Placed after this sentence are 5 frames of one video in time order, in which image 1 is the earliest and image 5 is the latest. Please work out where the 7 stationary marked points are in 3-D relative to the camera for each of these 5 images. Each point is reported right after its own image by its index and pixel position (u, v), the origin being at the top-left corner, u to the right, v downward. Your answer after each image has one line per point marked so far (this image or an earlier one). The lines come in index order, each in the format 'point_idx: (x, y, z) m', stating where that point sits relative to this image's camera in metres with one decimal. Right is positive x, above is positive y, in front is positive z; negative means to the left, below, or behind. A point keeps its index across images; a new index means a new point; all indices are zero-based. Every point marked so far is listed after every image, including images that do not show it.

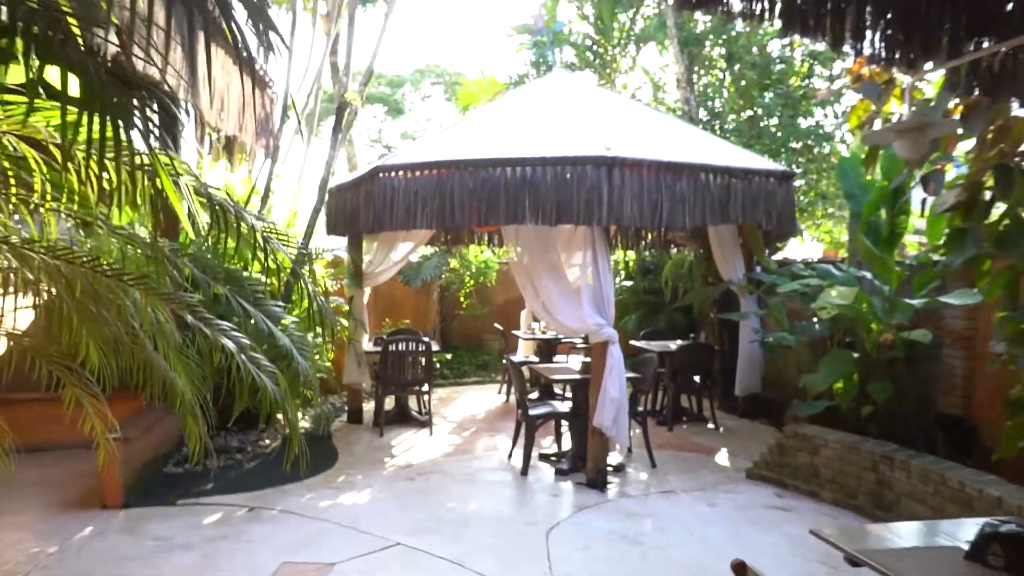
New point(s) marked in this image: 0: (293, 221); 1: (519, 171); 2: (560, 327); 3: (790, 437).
0: (-2.2, +0.6, +6.8) m
1: (+0.1, +0.9, +5.0) m
2: (+0.4, -0.3, +5.2) m
3: (+2.1, -1.1, +5.0) m
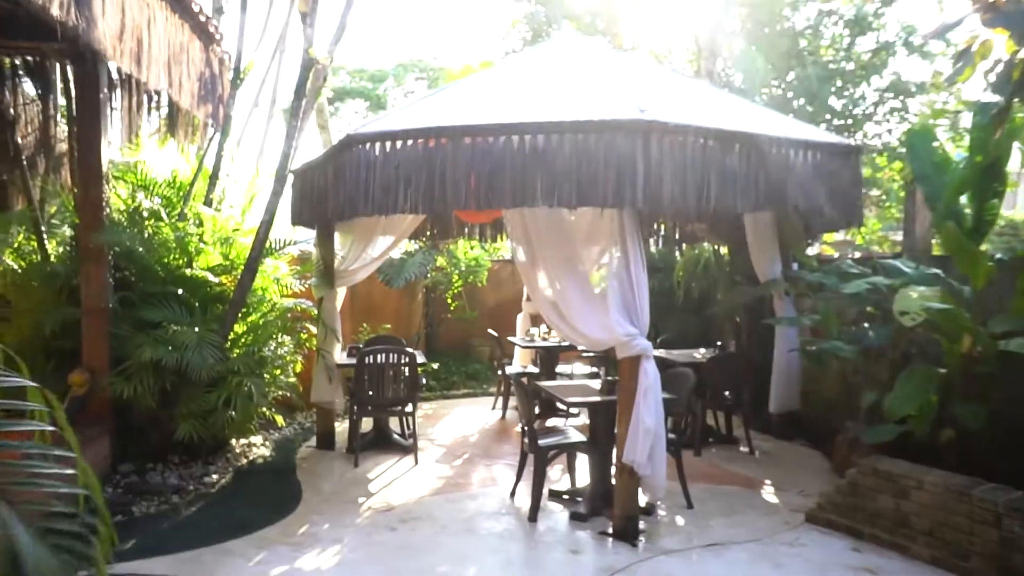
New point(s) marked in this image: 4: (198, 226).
0: (-2.2, +0.6, +5.7) m
1: (+0.1, +0.9, +3.9) m
2: (+0.4, -0.3, +4.1) m
3: (+2.1, -1.1, +4.0) m
4: (-2.5, +0.5, +5.3) m
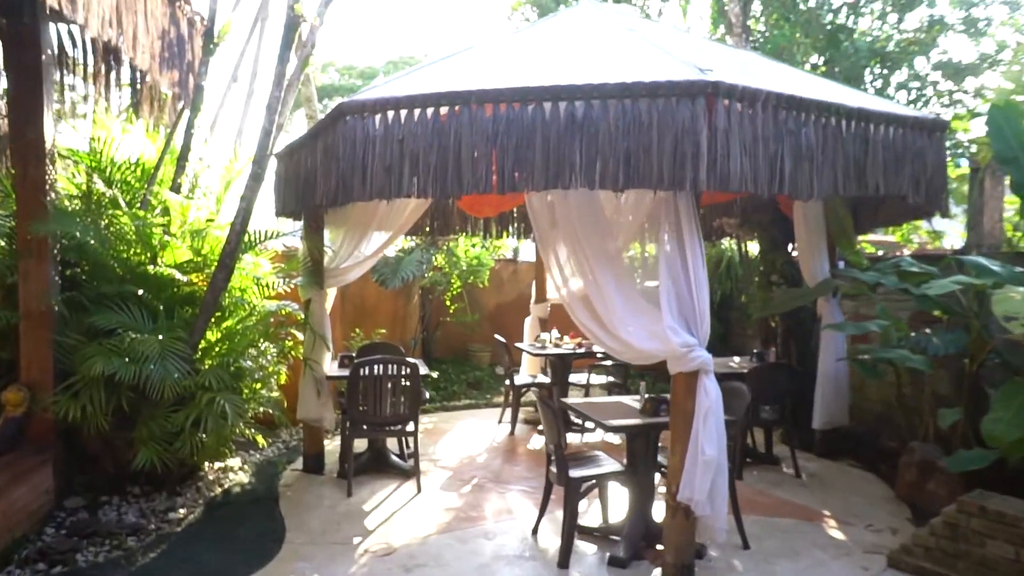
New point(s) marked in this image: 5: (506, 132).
0: (-2.1, +0.6, +4.9) m
1: (+0.3, +0.9, +3.2) m
2: (+0.6, -0.3, +3.4) m
3: (+2.3, -1.1, +3.3) m
4: (-2.4, +0.5, +4.6) m
5: (0.0, +0.8, +3.3) m
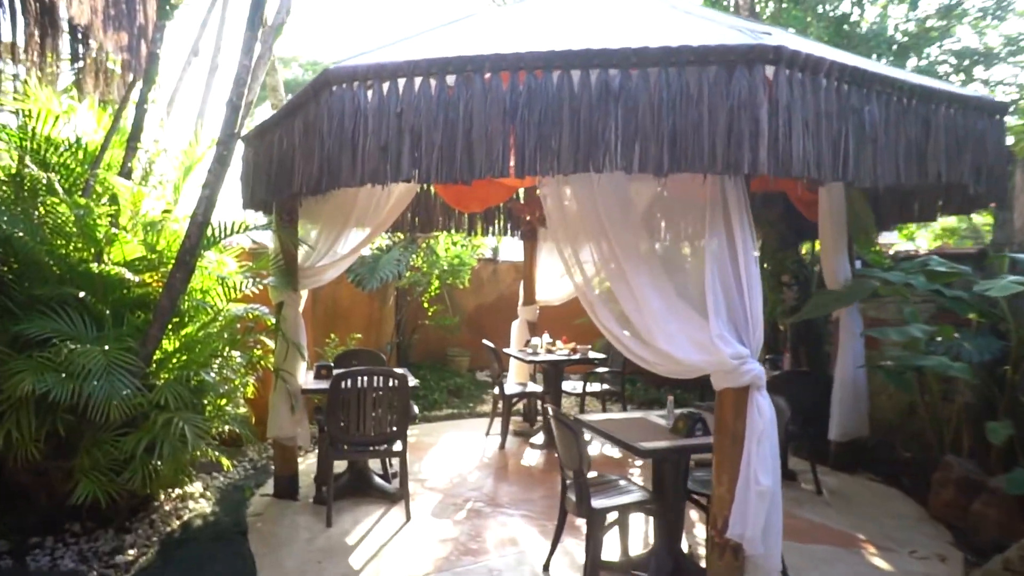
0: (-2.1, +0.6, +4.3) m
1: (+0.3, +0.9, +2.7) m
2: (+0.7, -0.3, +2.9) m
3: (+2.4, -1.1, +2.9) m
4: (-2.3, +0.5, +3.9) m
5: (+0.1, +0.8, +2.8) m
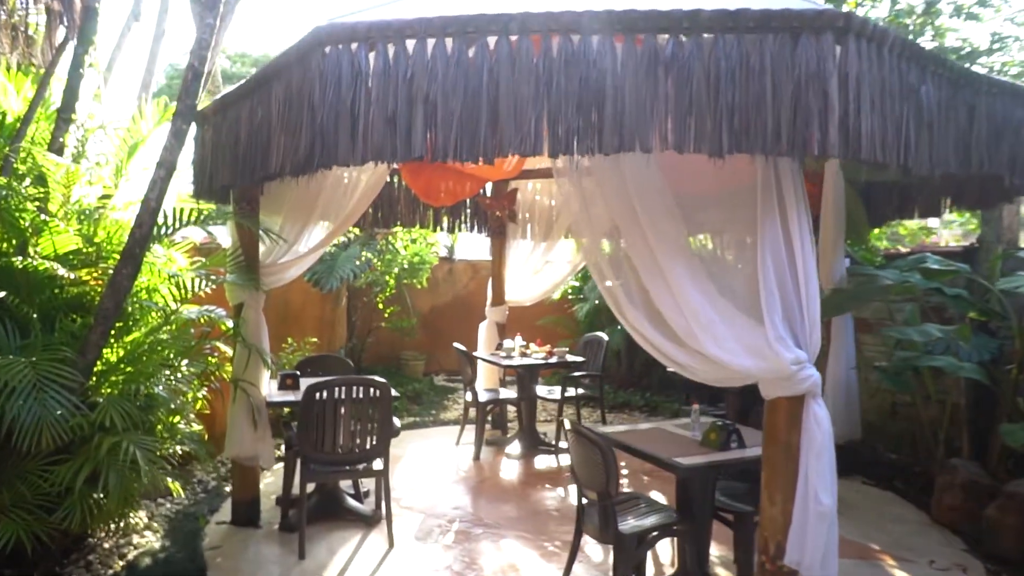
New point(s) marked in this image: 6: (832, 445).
0: (-2.1, +0.6, +3.7) m
1: (+0.5, +0.9, +2.4) m
2: (+0.8, -0.3, +2.6) m
3: (+2.5, -1.1, +2.8) m
4: (-2.3, +0.5, +3.3) m
5: (+0.2, +0.8, +2.4) m
6: (+1.2, -0.6, +2.5) m
